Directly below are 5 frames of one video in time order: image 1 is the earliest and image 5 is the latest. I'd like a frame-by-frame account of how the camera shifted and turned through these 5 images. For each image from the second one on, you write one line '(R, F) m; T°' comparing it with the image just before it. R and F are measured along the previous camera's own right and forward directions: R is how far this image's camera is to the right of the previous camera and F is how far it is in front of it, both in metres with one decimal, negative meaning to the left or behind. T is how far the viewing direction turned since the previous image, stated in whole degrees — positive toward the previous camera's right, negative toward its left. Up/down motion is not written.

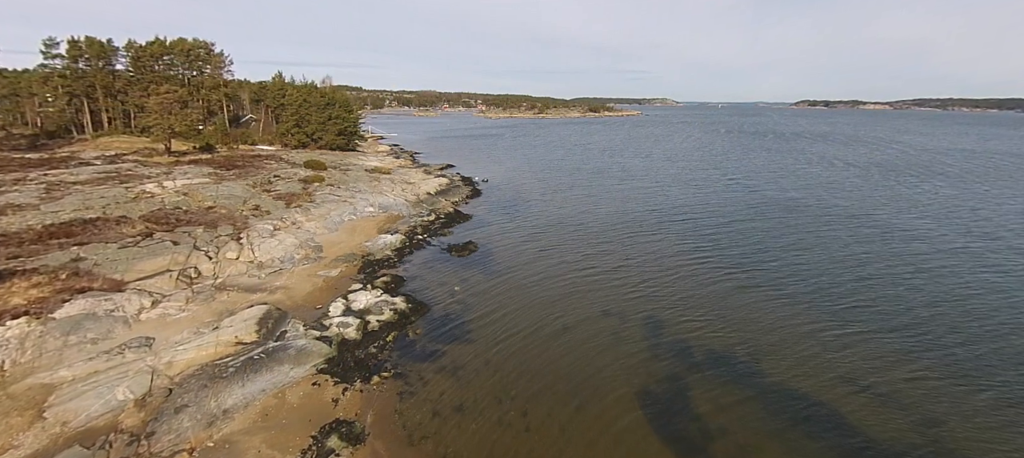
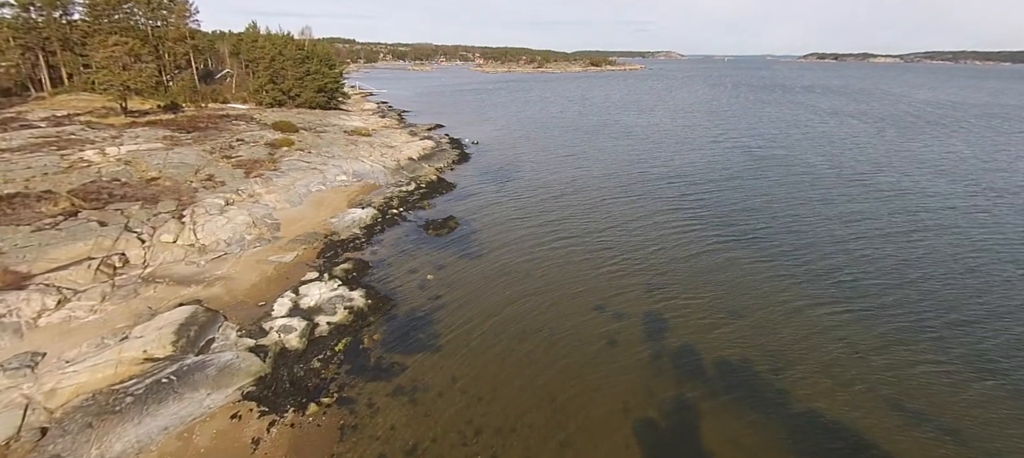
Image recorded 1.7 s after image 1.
(+0.9, +3.9) m; 0°
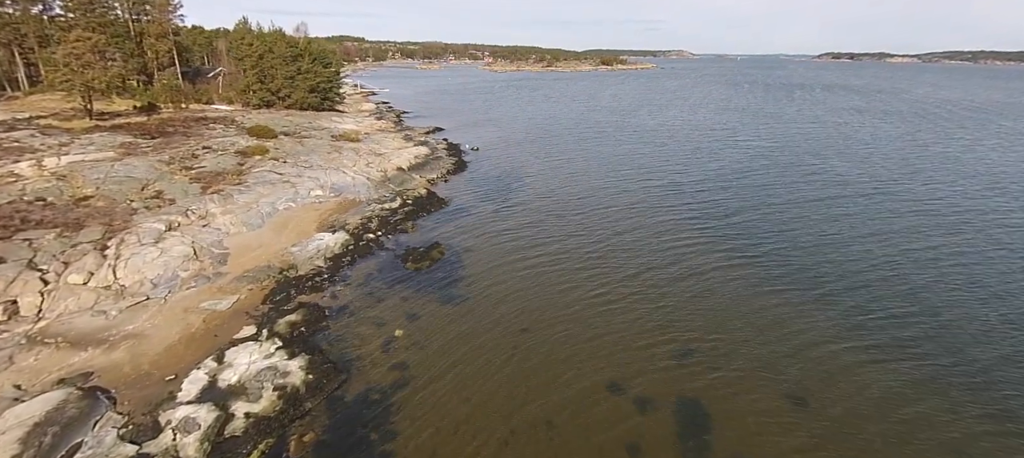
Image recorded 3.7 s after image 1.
(+0.6, +4.8) m; -1°
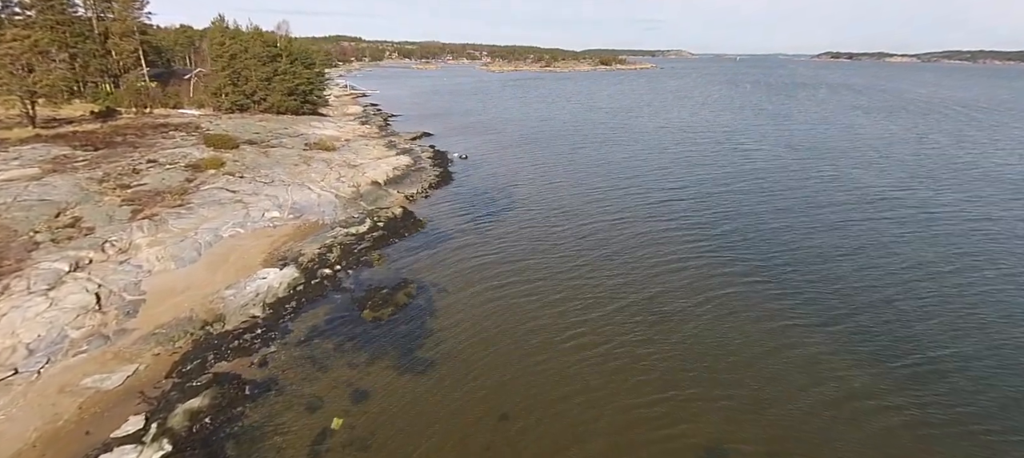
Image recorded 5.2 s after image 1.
(+0.7, +4.3) m; 0°
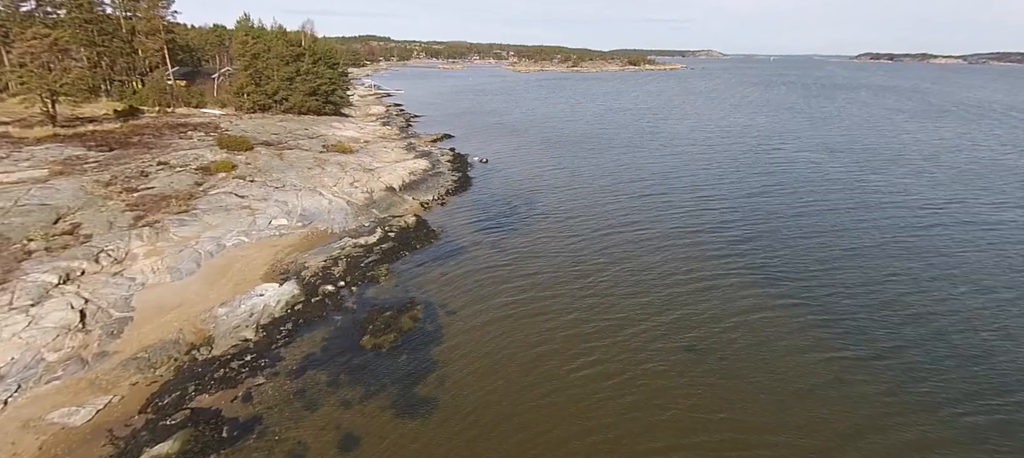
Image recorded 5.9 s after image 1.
(+0.2, +2.0) m; -3°
